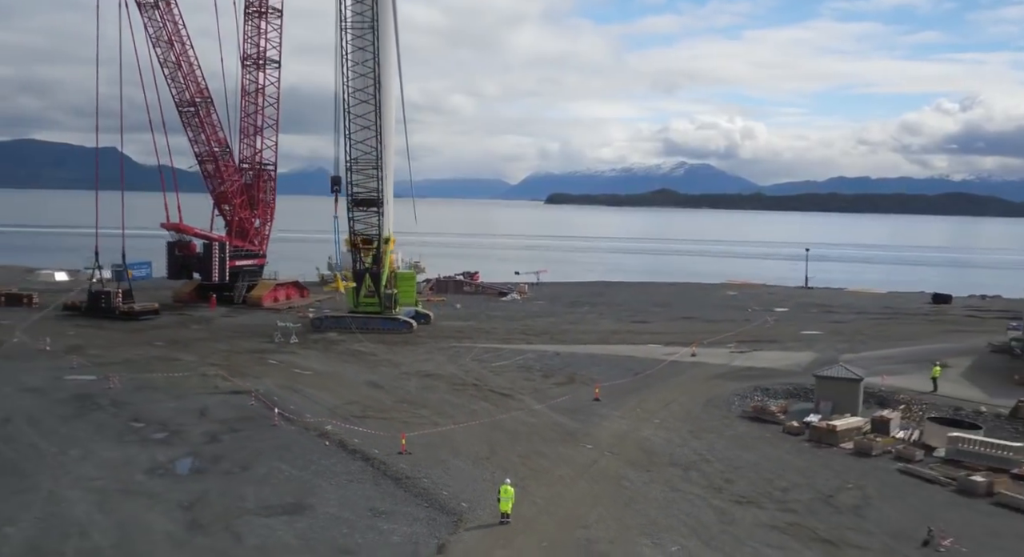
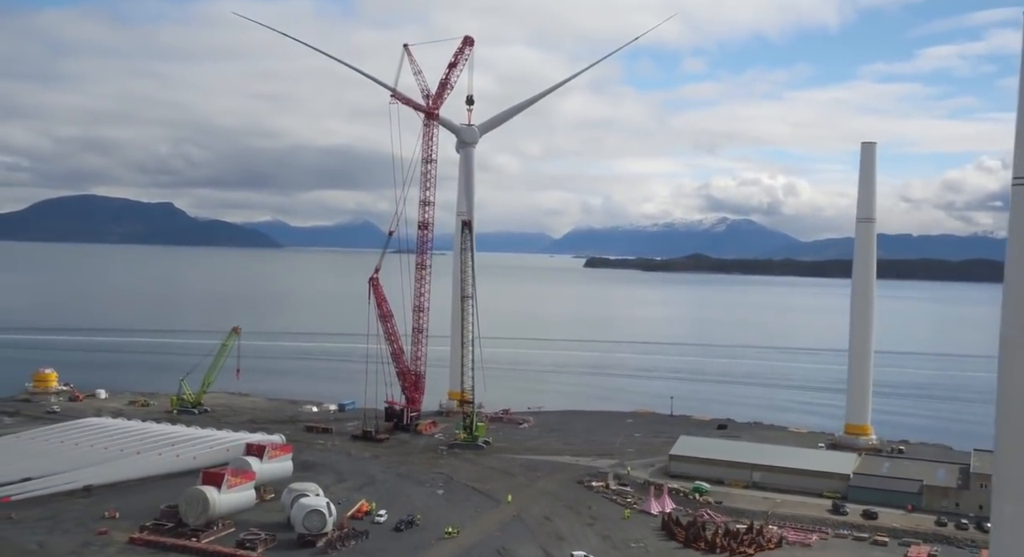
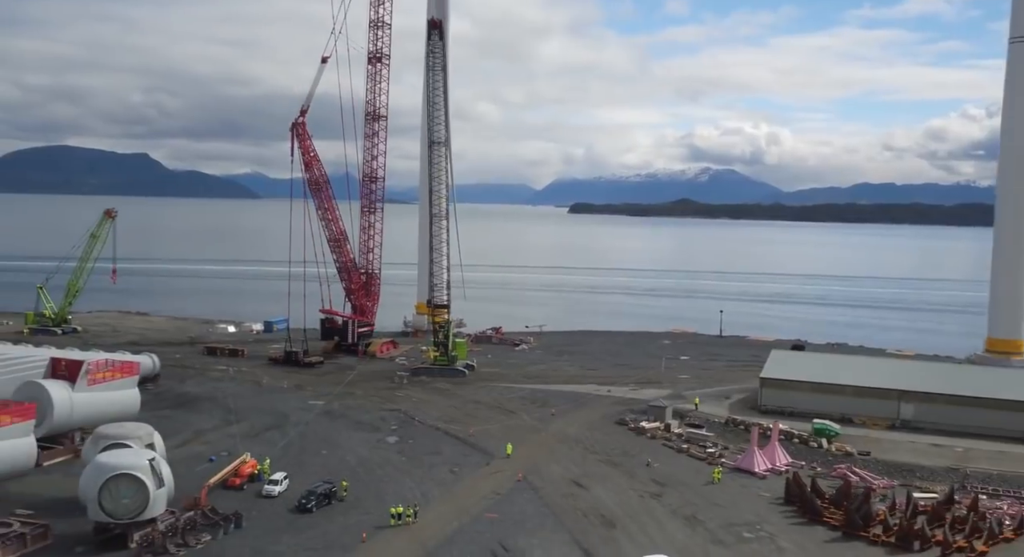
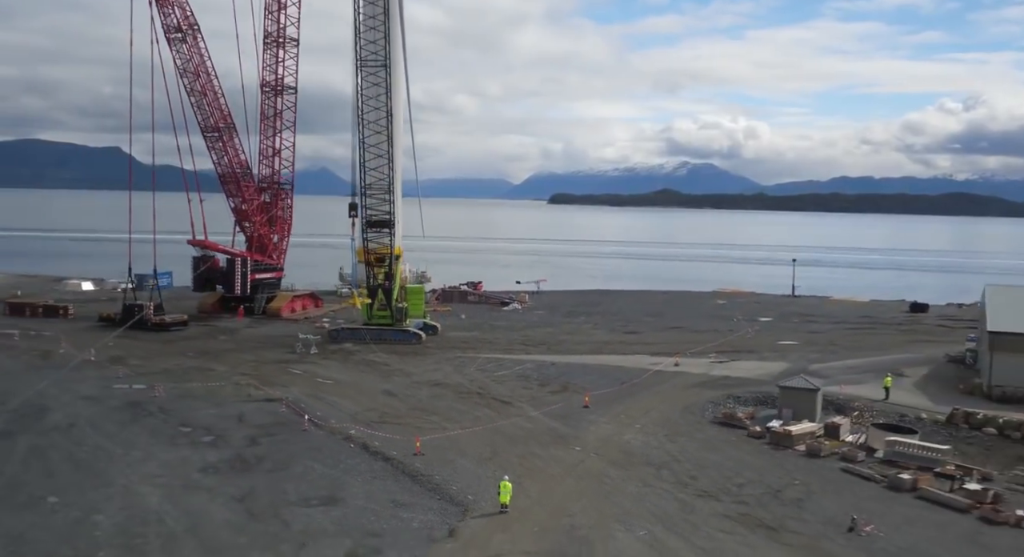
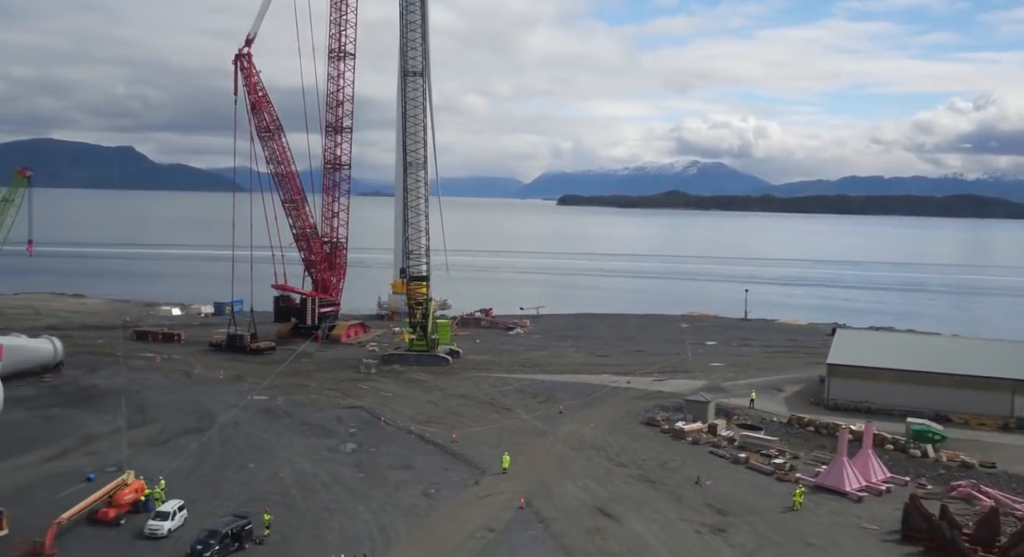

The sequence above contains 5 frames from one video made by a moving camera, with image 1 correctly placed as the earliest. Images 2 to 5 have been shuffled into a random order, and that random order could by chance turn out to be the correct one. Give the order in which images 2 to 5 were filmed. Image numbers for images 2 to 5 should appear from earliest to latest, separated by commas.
4, 5, 3, 2
